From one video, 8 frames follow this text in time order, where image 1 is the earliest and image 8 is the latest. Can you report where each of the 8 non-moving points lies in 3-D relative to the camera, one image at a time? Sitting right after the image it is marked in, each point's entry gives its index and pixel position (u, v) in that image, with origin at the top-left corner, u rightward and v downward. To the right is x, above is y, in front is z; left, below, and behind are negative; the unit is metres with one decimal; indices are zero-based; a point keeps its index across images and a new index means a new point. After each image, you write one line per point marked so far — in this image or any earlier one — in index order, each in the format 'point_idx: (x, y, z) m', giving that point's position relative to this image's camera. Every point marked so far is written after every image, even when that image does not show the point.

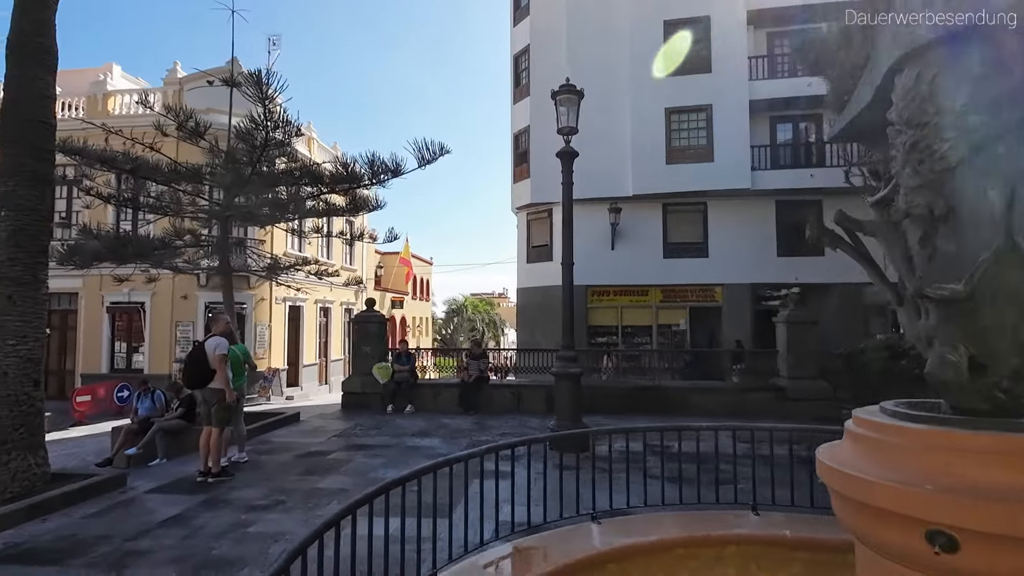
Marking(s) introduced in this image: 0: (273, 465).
0: (-2.8, -2.1, +6.6) m
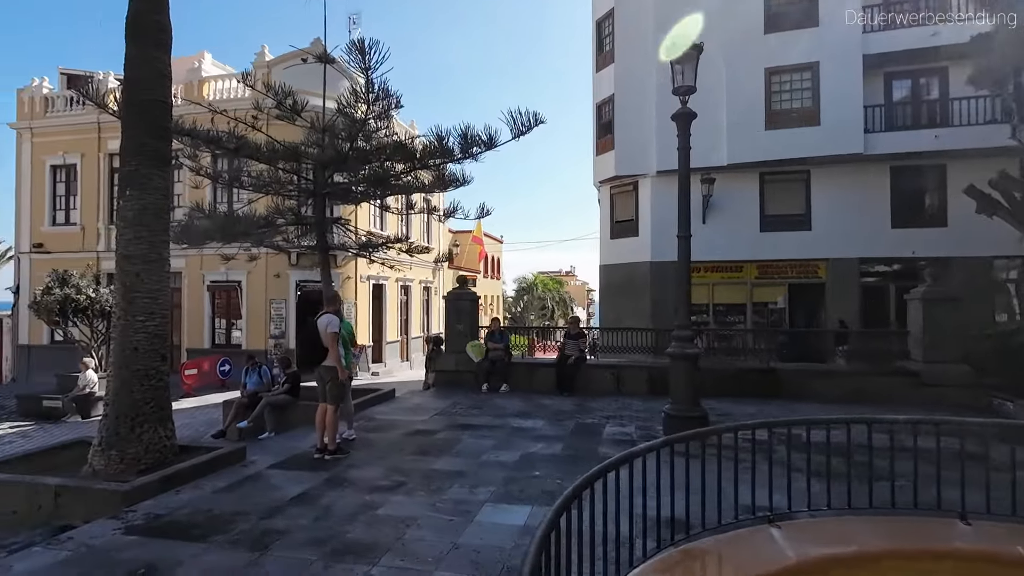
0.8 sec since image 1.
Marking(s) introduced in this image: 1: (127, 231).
0: (-1.5, -1.8, +6.5) m
1: (-4.1, +0.6, +6.0) m
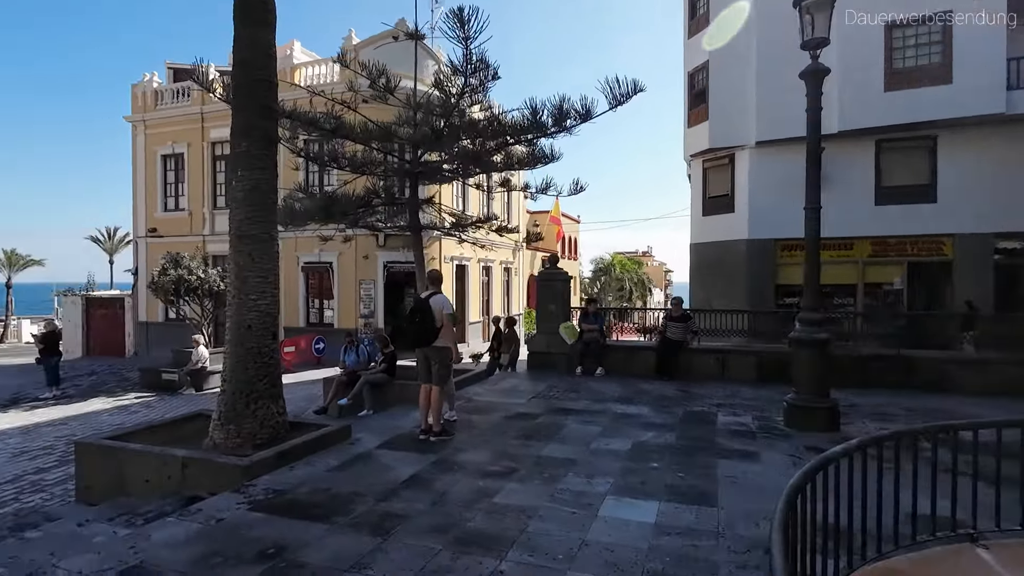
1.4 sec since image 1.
0: (-0.3, -1.6, +6.4) m
1: (-3.0, +0.8, +6.1) m
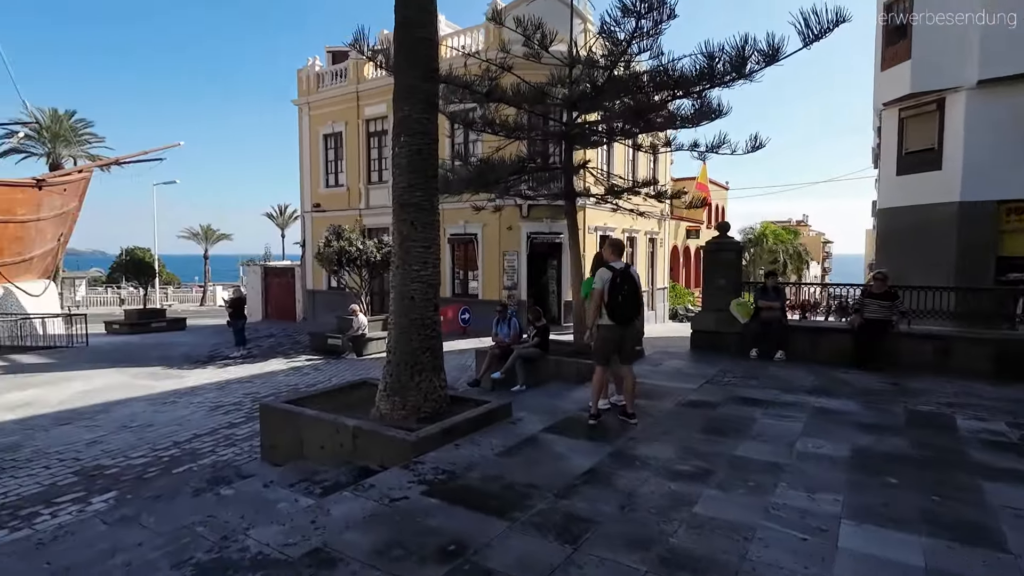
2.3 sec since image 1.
0: (+1.5, -1.3, +5.7) m
1: (-1.1, +1.2, +5.9) m
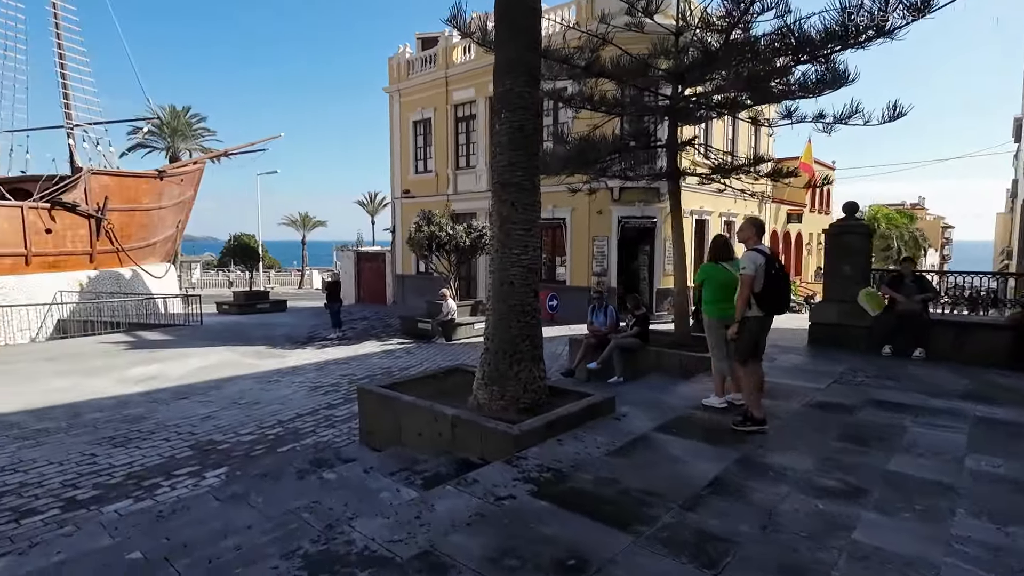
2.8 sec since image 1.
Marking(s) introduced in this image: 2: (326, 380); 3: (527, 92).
0: (+2.5, -1.2, +5.1) m
1: (-0.1, +1.3, +5.6) m
2: (-3.2, -1.6, +9.7) m
3: (+0.1, +1.9, +5.5) m
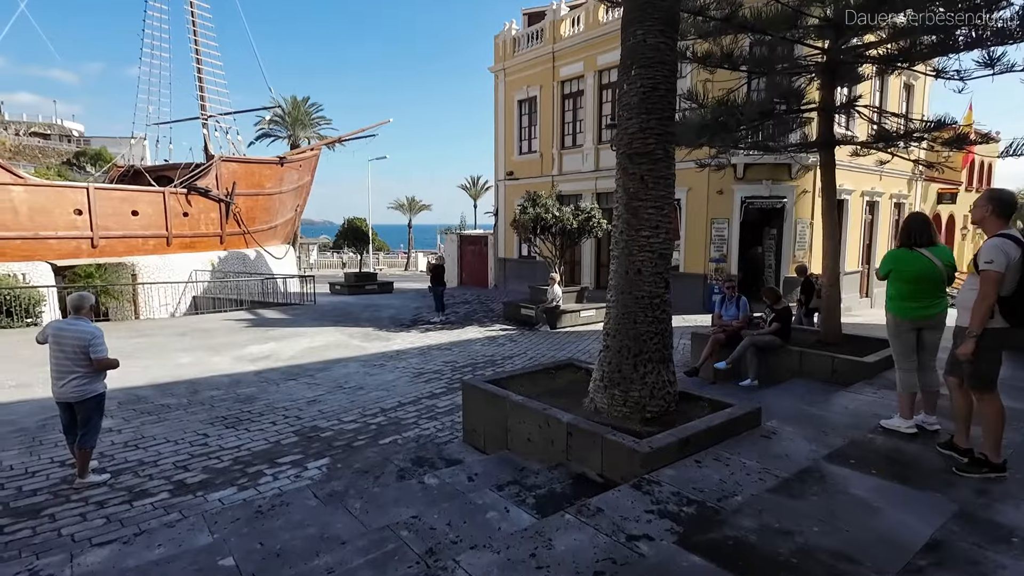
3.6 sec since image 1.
0: (+3.4, -1.1, +3.9) m
1: (+1.0, +1.4, +4.7) m
2: (-1.4, -1.3, +9.4) m
3: (+1.2, +2.0, +4.6) m
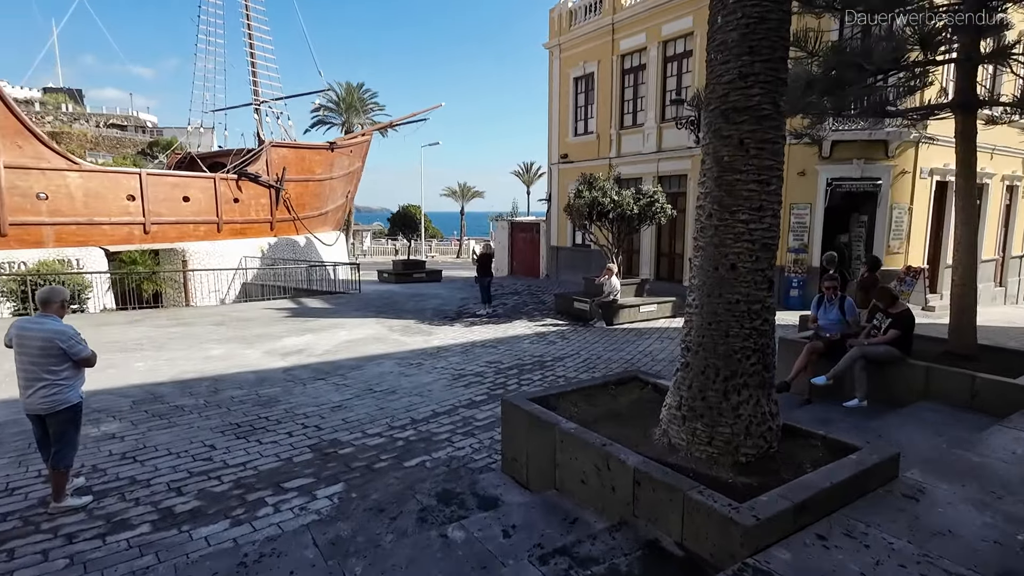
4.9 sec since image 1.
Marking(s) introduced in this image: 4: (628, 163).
0: (+3.7, -1.2, +2.5) m
1: (+1.4, +1.4, +3.5) m
2: (-0.6, -1.2, +8.4) m
3: (+1.6, +2.0, +3.4) m
4: (+3.7, +4.0, +17.8) m
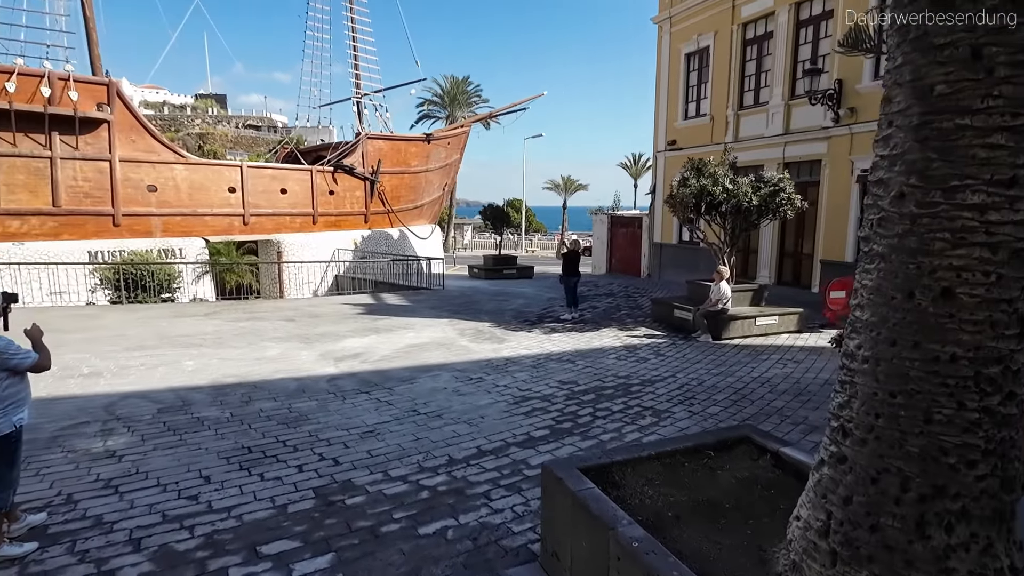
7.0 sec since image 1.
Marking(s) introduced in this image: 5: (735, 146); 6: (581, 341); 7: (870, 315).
0: (+3.4, -1.4, +0.4) m
1: (+1.4, +1.2, +1.8) m
2: (+0.3, -1.3, +7.0) m
3: (+1.6, +1.8, +1.6) m
4: (+6.4, +3.8, +15.4) m
5: (+6.2, +4.0, +15.7) m
6: (+1.2, -0.9, +9.8) m
7: (+1.4, -0.1, +2.1) m
